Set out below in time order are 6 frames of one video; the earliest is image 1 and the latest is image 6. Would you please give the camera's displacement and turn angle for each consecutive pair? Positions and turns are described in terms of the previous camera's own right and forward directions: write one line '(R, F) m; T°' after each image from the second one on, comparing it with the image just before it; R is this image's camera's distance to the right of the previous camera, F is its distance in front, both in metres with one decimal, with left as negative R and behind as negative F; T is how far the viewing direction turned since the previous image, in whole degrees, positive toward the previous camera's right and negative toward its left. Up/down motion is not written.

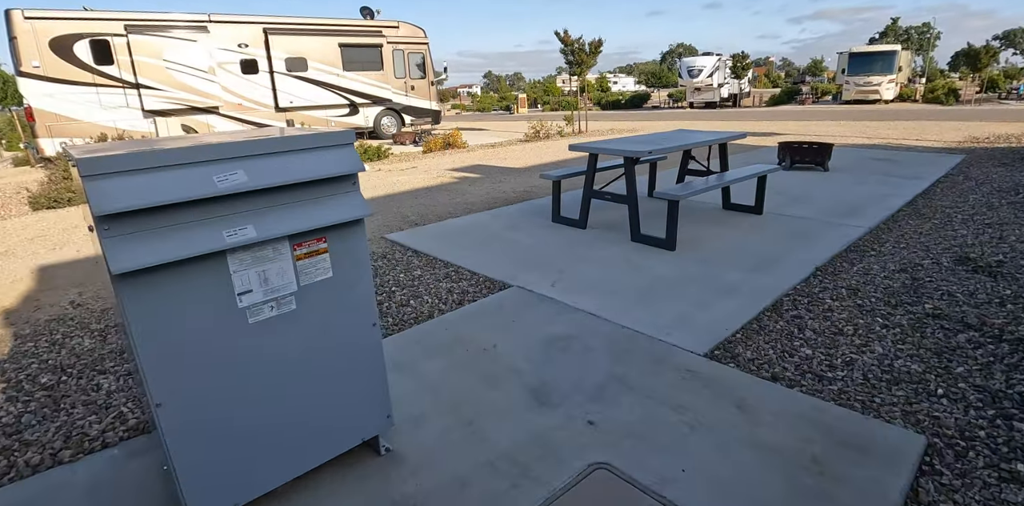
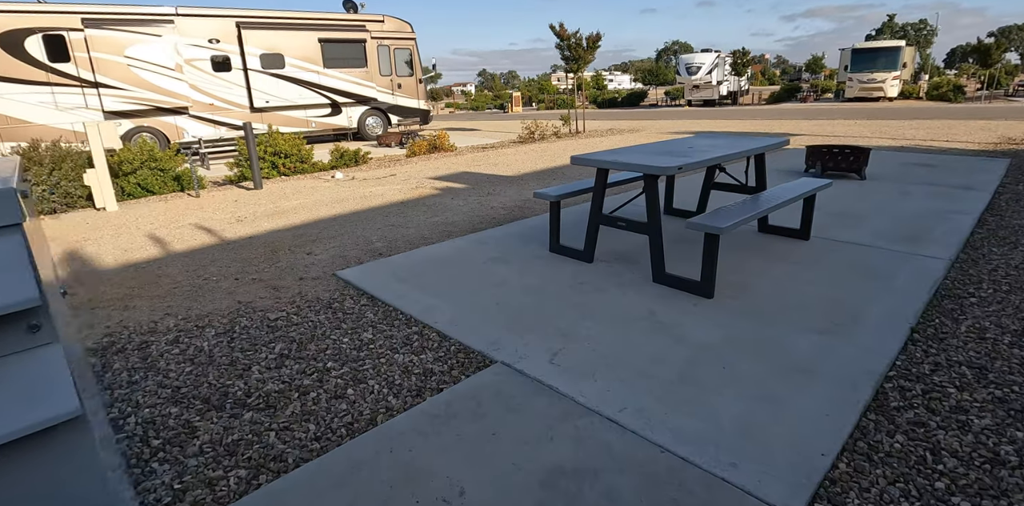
(+0.1, +1.1) m; 0°
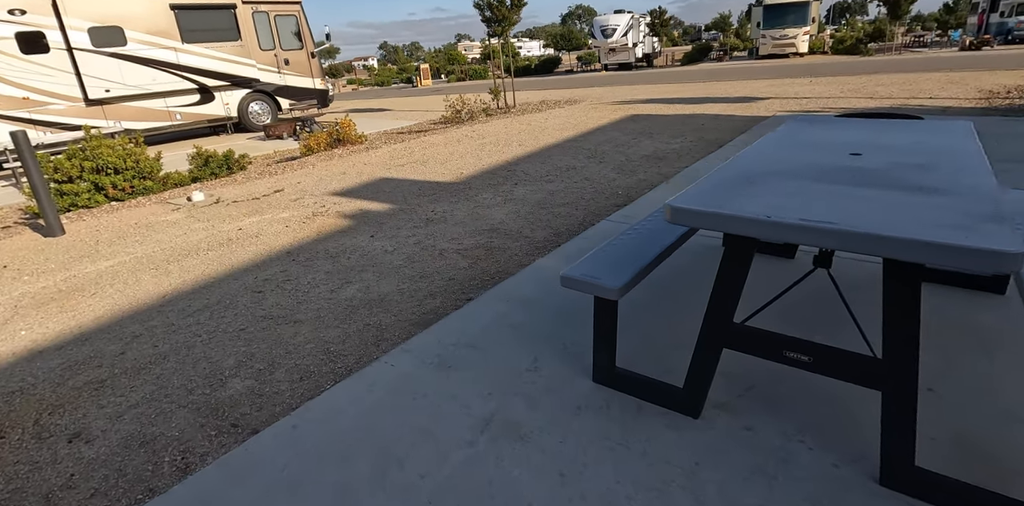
(-0.3, +2.3) m; +8°
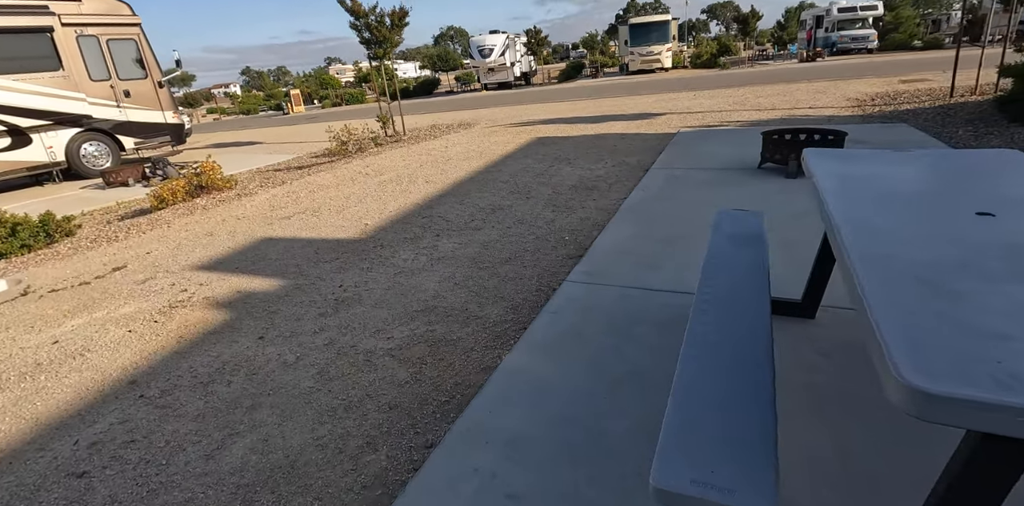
(-0.3, +0.9) m; +12°
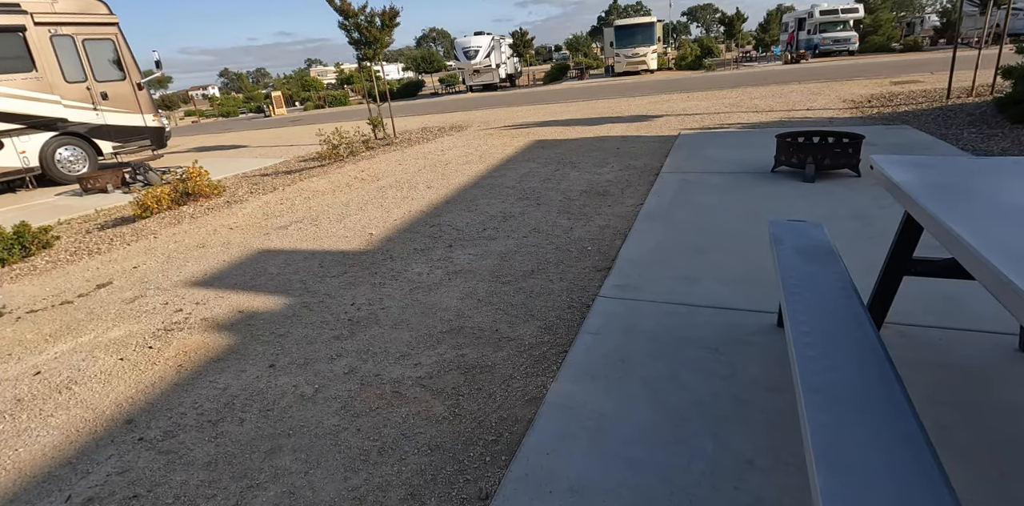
(-0.3, +0.3) m; +2°
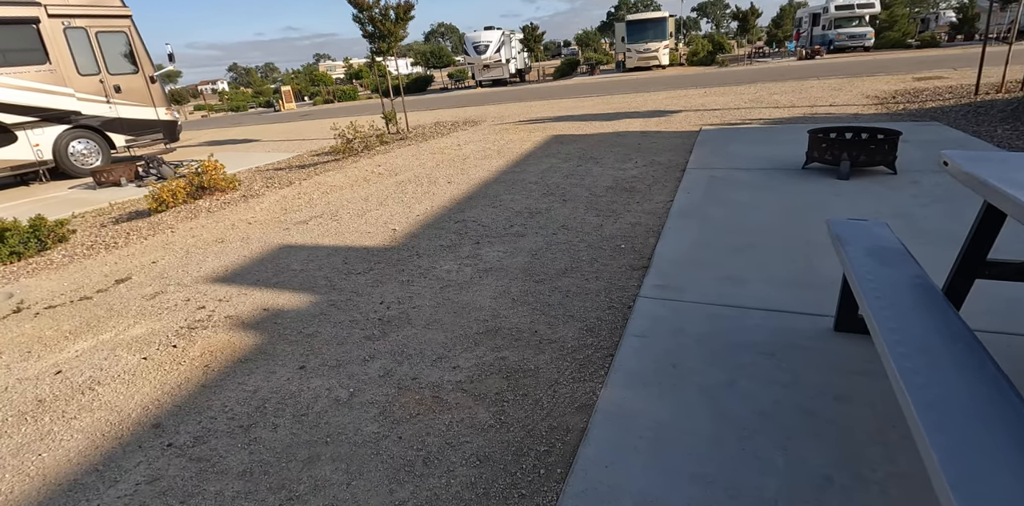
(-0.2, +0.1) m; -1°
